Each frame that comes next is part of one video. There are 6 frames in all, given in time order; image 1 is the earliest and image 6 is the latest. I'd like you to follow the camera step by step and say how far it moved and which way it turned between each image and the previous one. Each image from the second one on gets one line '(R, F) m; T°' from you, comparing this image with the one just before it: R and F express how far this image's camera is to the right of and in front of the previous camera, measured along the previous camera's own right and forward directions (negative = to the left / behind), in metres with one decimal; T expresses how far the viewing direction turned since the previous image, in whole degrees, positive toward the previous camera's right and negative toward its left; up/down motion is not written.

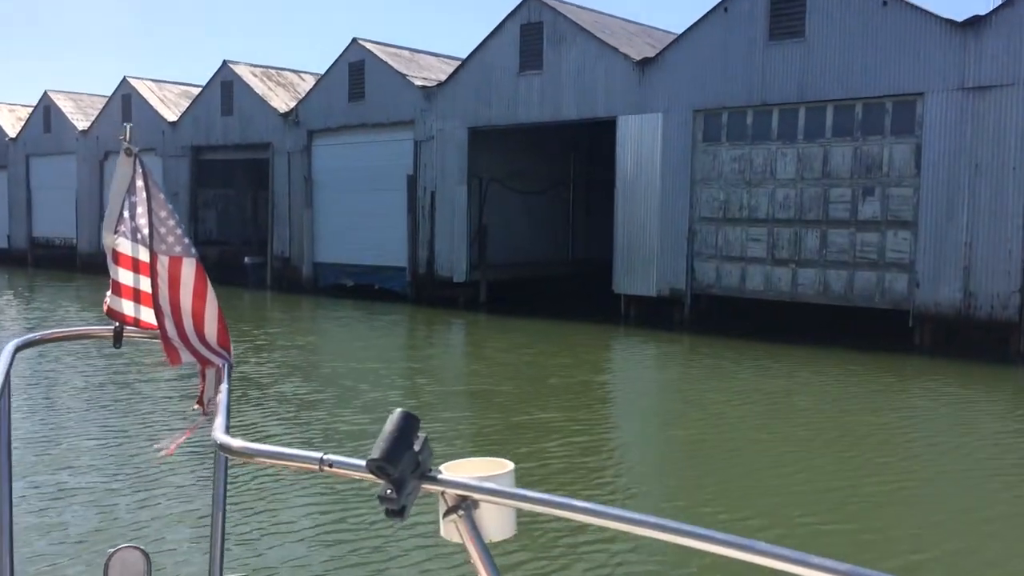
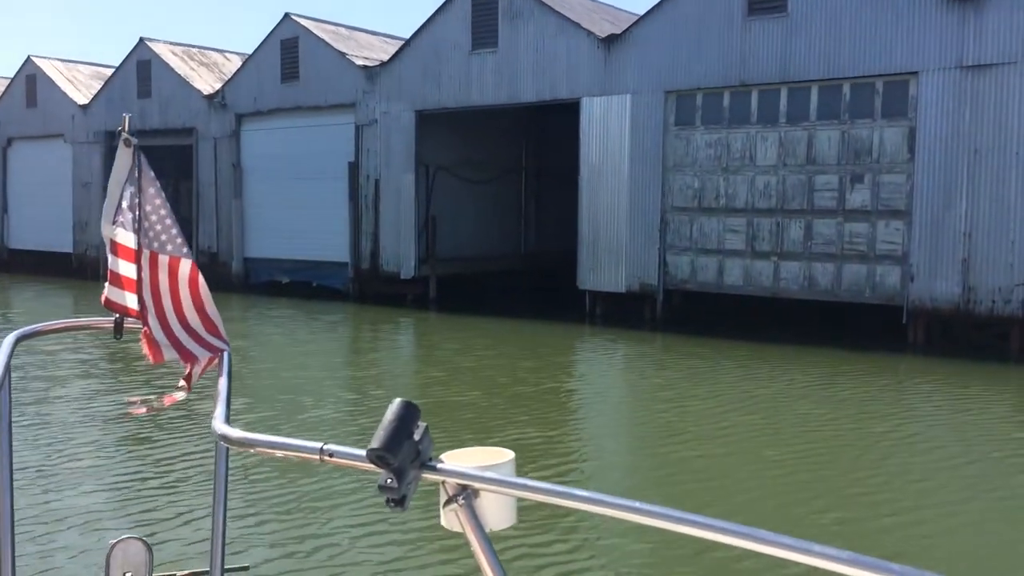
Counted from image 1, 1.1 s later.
(-0.5, +1.2) m; +4°
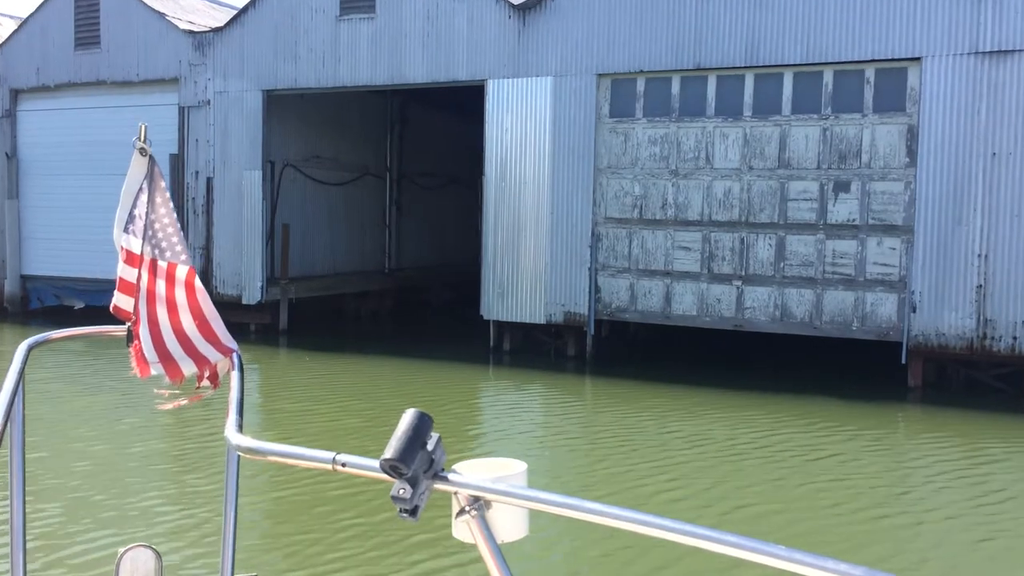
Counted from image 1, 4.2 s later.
(-1.1, +3.0) m; +12°
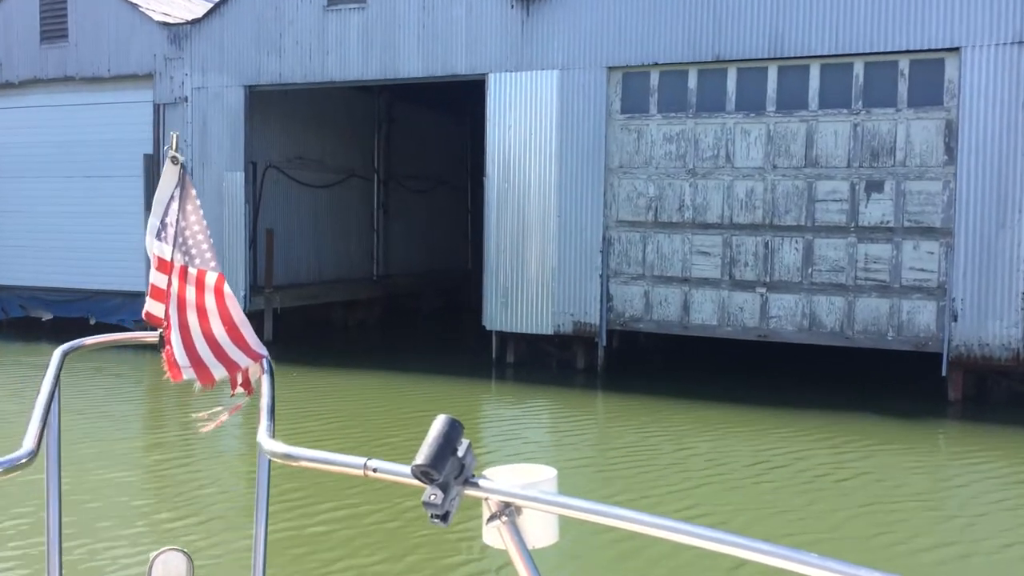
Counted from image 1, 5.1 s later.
(-0.3, +0.8) m; +2°
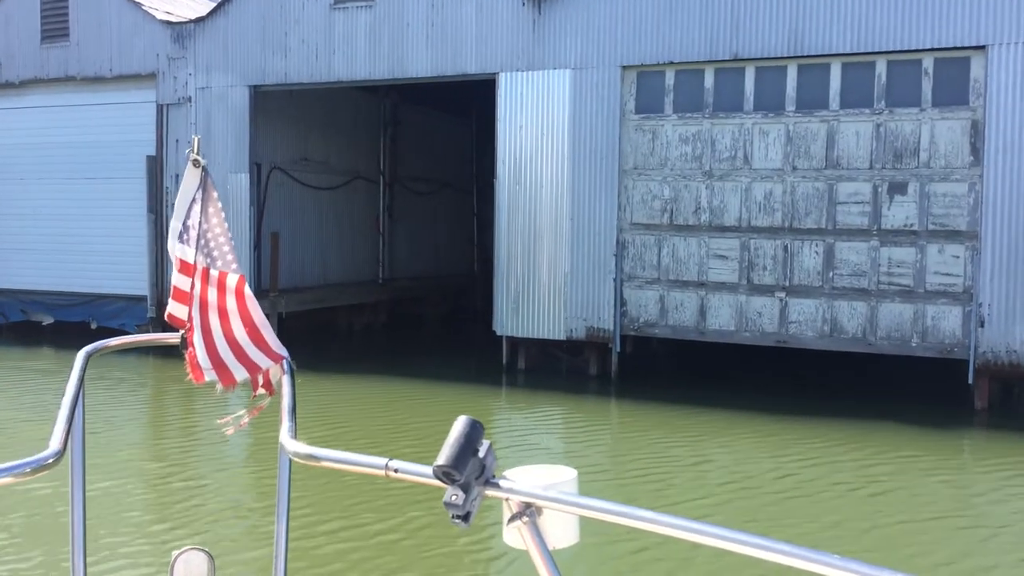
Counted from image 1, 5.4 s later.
(-0.1, +0.2) m; 0°
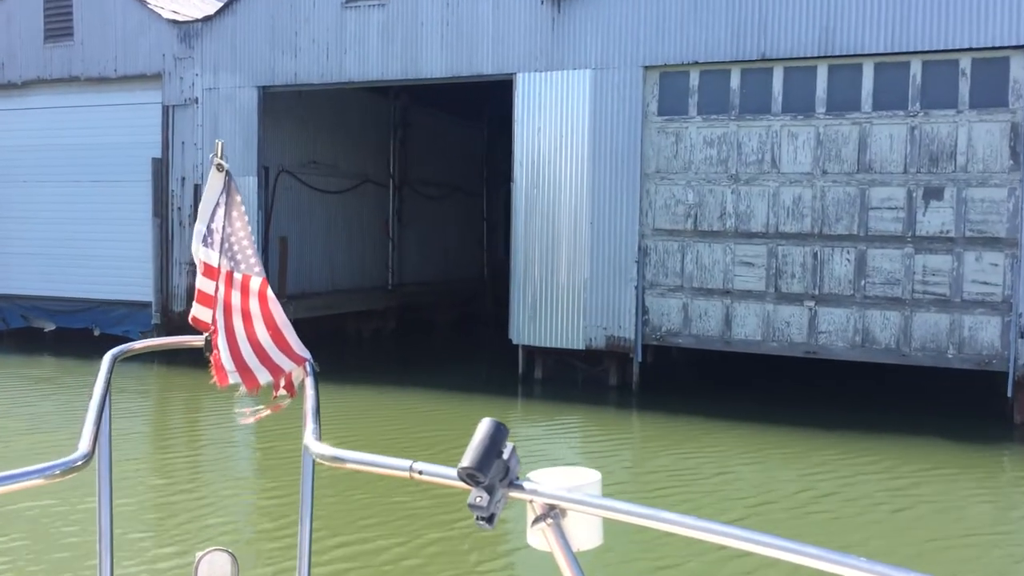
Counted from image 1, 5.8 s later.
(-0.1, +0.3) m; 0°
